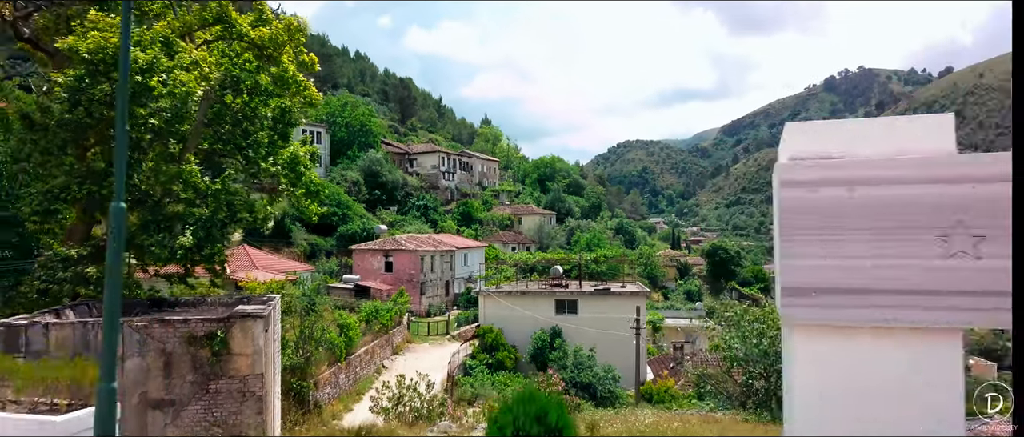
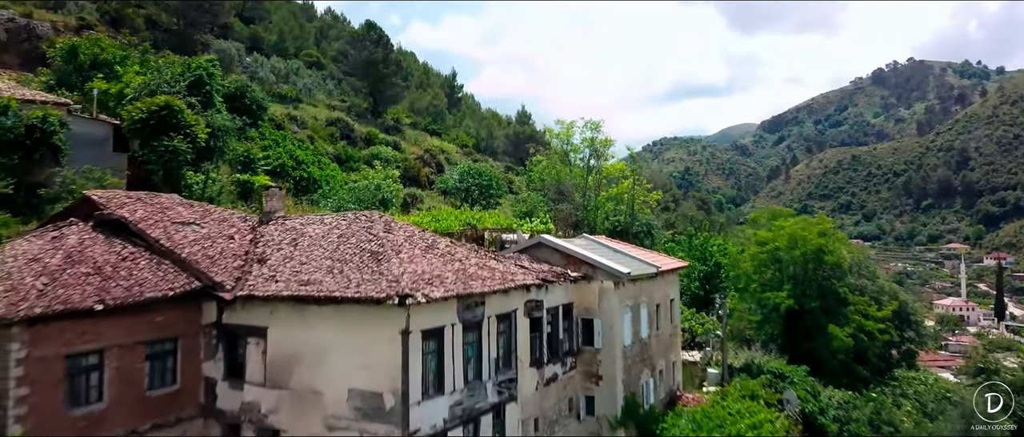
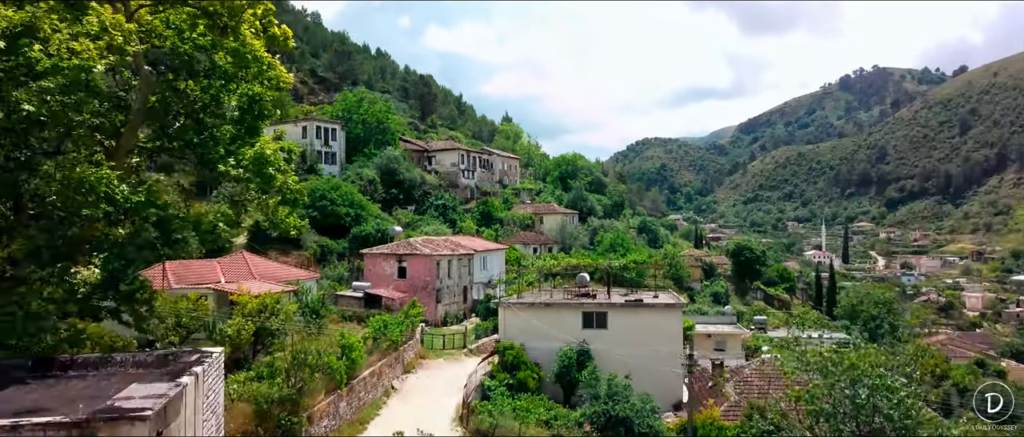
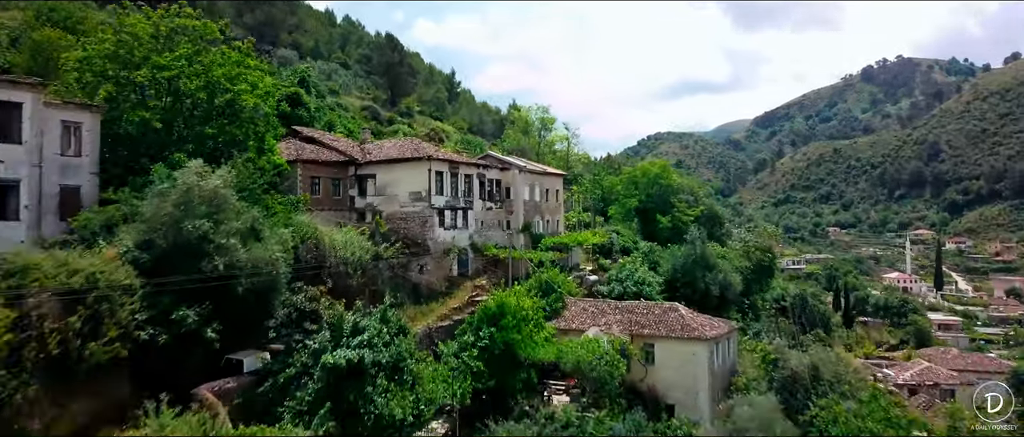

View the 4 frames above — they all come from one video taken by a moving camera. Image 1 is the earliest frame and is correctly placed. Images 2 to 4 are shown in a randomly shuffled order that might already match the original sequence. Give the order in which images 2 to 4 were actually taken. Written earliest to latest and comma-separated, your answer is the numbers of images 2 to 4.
3, 4, 2
